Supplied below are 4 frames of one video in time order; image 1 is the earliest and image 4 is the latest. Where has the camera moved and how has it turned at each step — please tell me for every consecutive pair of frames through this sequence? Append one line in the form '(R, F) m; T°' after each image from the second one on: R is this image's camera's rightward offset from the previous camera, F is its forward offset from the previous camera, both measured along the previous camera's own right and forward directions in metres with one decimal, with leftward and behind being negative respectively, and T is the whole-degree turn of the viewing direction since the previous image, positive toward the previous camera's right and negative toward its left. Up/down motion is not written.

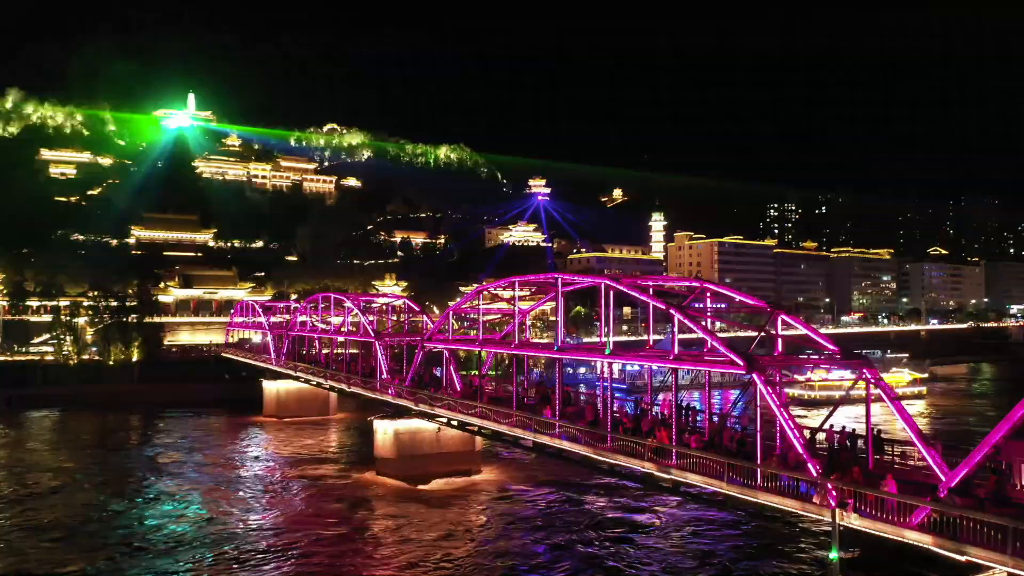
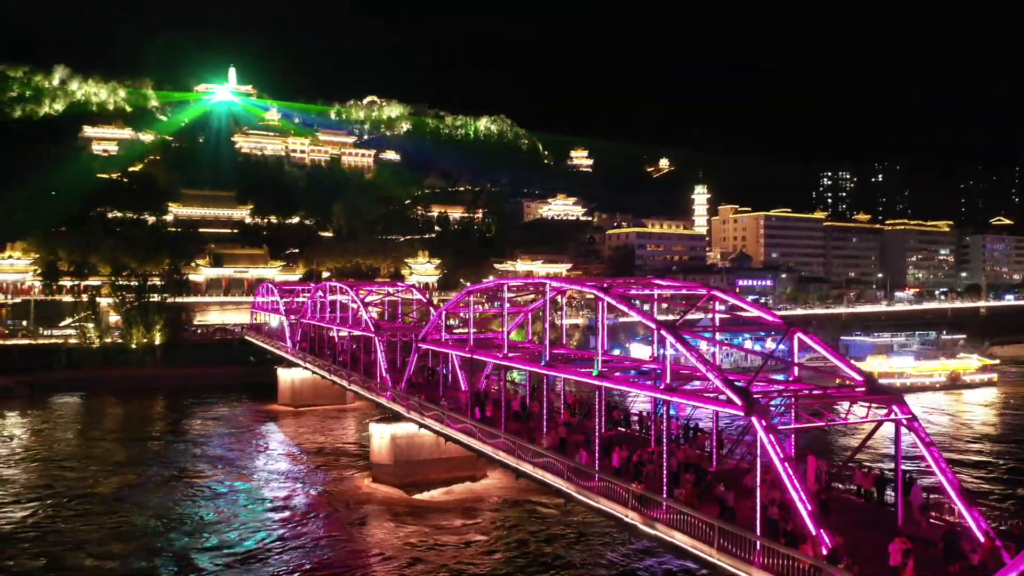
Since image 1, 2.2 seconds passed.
(+1.2, +2.2) m; -3°
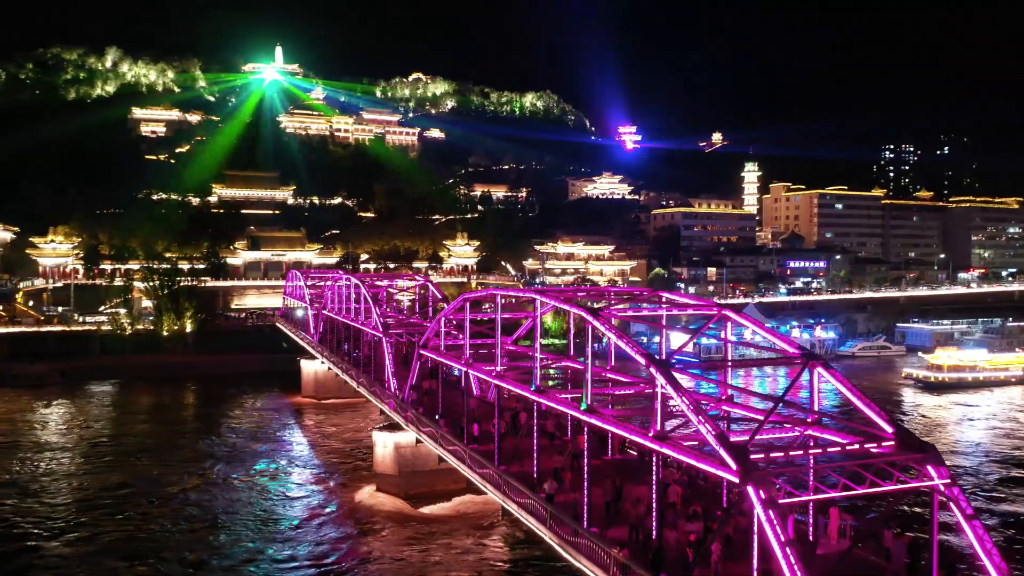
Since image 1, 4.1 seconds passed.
(+1.1, +1.8) m; -4°
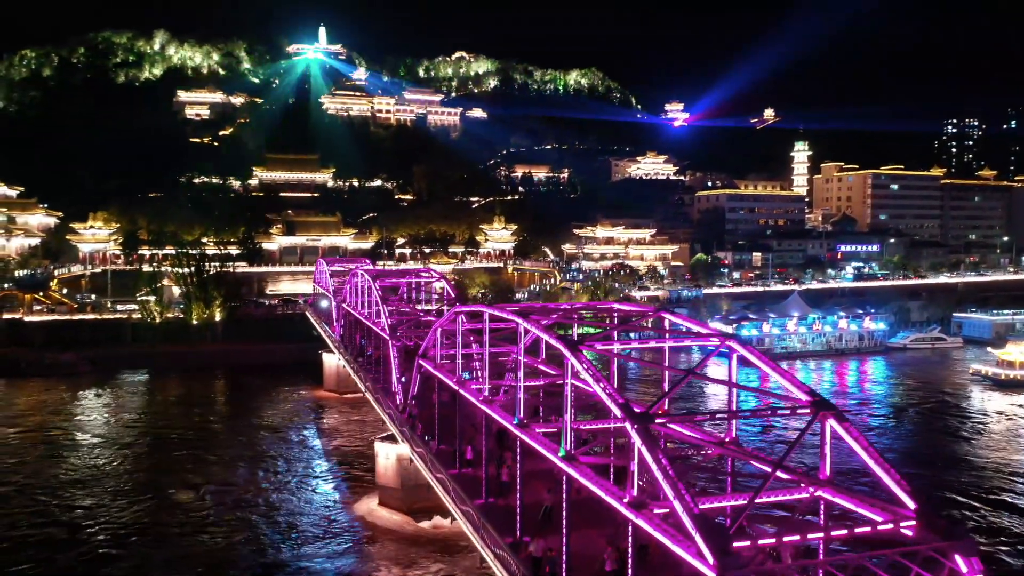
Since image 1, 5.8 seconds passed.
(+1.0, +1.6) m; -3°
